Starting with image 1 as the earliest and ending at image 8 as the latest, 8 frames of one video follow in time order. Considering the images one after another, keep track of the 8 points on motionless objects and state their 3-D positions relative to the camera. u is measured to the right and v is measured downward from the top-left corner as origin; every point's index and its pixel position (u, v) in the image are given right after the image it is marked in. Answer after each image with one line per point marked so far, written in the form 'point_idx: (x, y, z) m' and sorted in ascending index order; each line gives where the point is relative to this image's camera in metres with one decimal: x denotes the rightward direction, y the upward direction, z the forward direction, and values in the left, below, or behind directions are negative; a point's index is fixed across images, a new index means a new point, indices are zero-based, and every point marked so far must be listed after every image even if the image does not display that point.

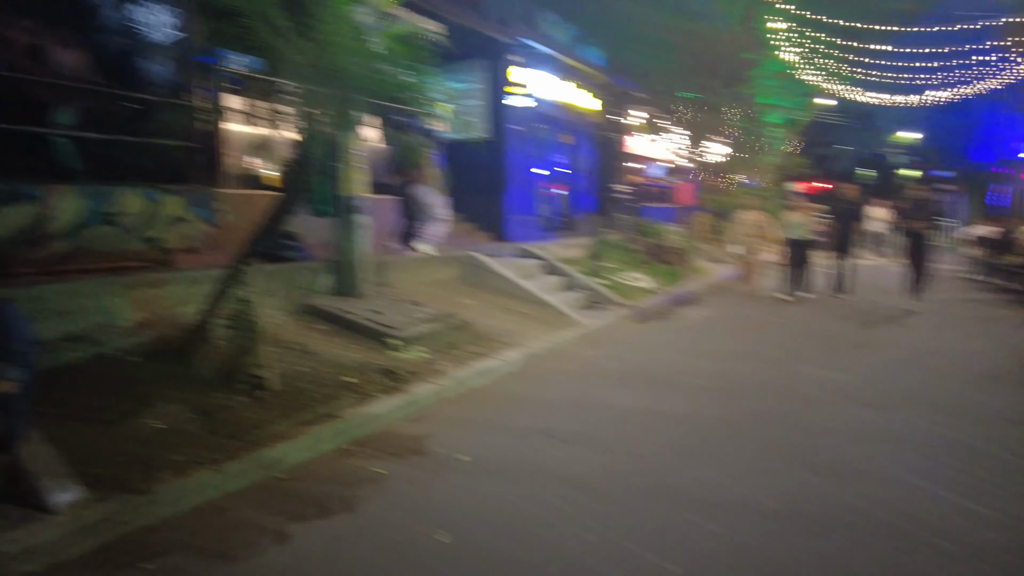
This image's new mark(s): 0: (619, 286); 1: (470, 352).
0: (+1.9, 0.0, +11.0) m
1: (-0.4, -0.7, +6.4) m
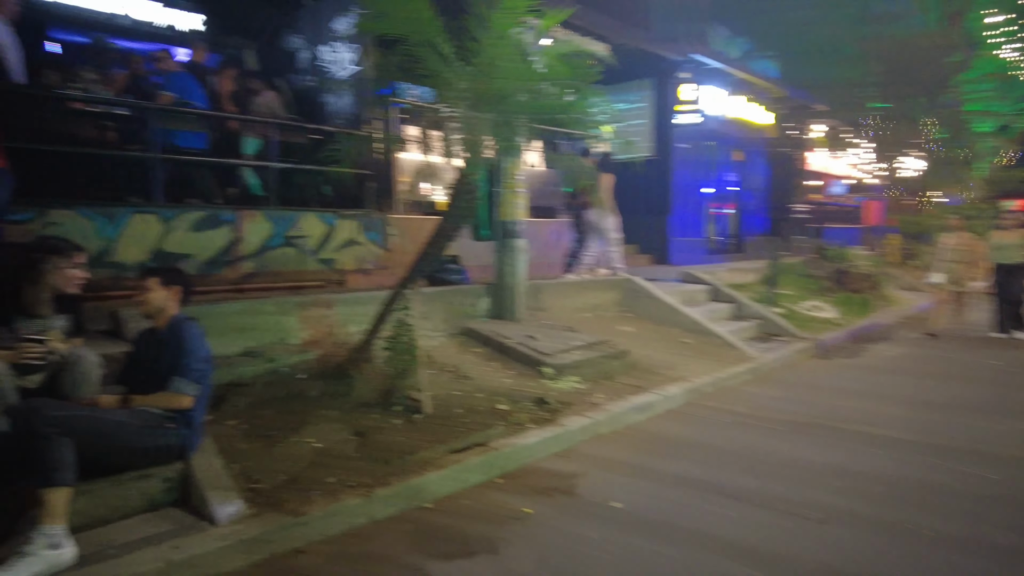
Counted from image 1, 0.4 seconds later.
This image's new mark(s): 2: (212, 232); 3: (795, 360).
0: (+4.6, -0.5, +9.9) m
1: (+1.1, -0.9, +6.0) m
2: (-2.9, +0.5, +6.0) m
3: (+3.7, -0.9, +8.0) m
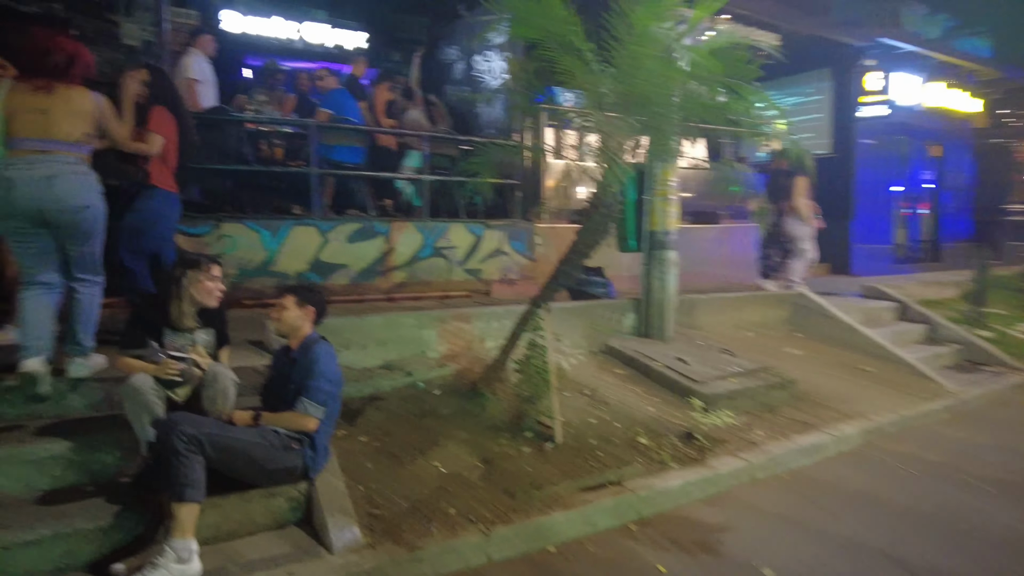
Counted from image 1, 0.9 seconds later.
0: (+6.7, -0.8, +8.2) m
1: (+2.4, -1.1, +5.2) m
2: (-1.5, +0.5, +6.2) m
3: (+5.4, -1.2, +6.6) m
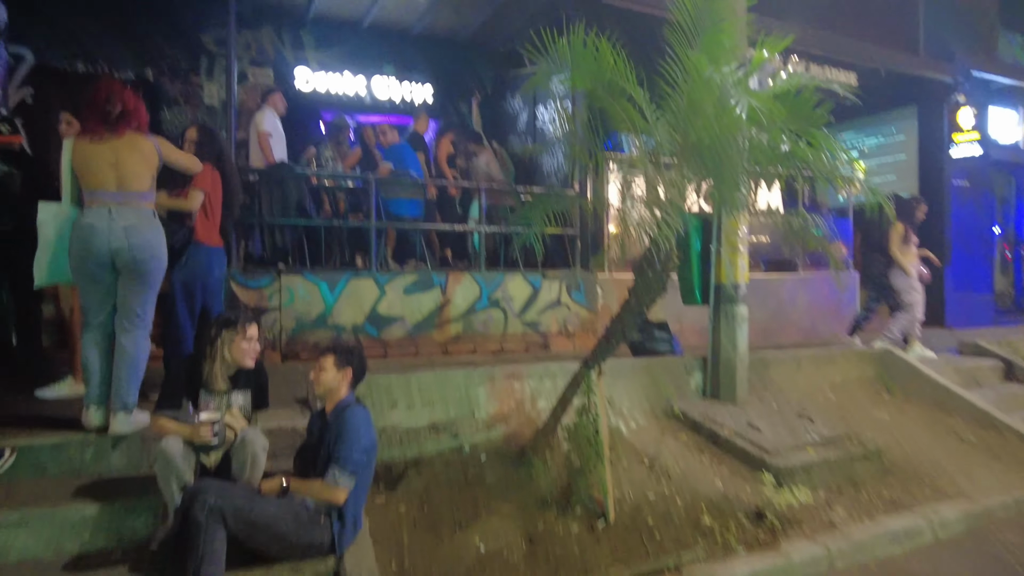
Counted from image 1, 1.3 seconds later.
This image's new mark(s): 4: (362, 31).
0: (+7.4, -1.5, +7.1) m
1: (+2.8, -1.6, +4.6) m
2: (-0.9, -0.1, +6.2) m
3: (+6.0, -1.8, +5.6) m
4: (-2.1, +3.7, +8.9) m
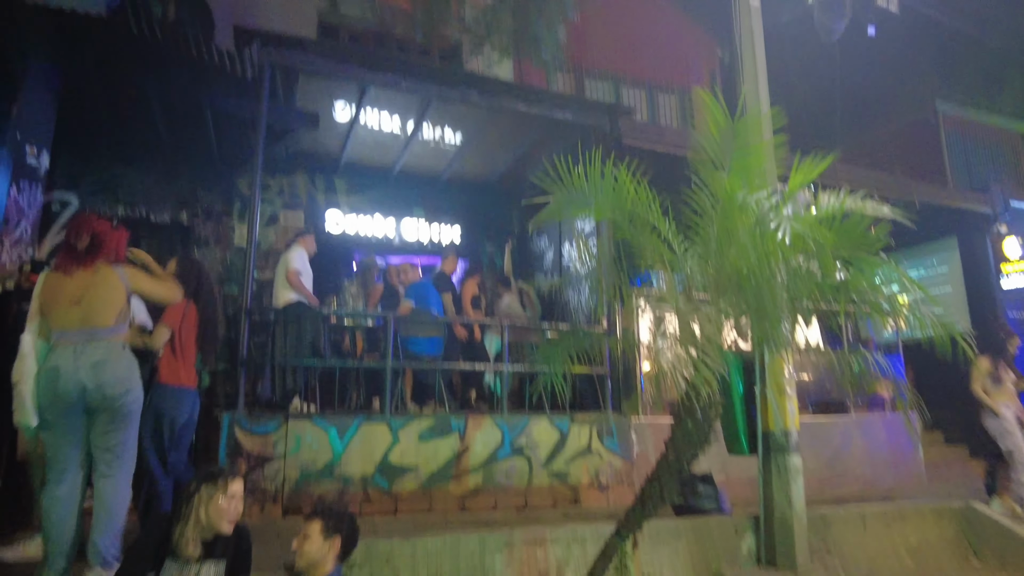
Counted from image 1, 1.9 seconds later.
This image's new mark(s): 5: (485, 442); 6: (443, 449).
0: (+7.7, -2.9, +5.8) m
1: (+2.9, -2.5, +3.7) m
2: (-0.7, -1.4, +5.7) m
3: (+6.1, -2.9, +4.4) m
4: (-1.8, +1.6, +9.2) m
5: (-0.3, -1.5, +5.8) m
6: (-0.6, -1.5, +5.7) m
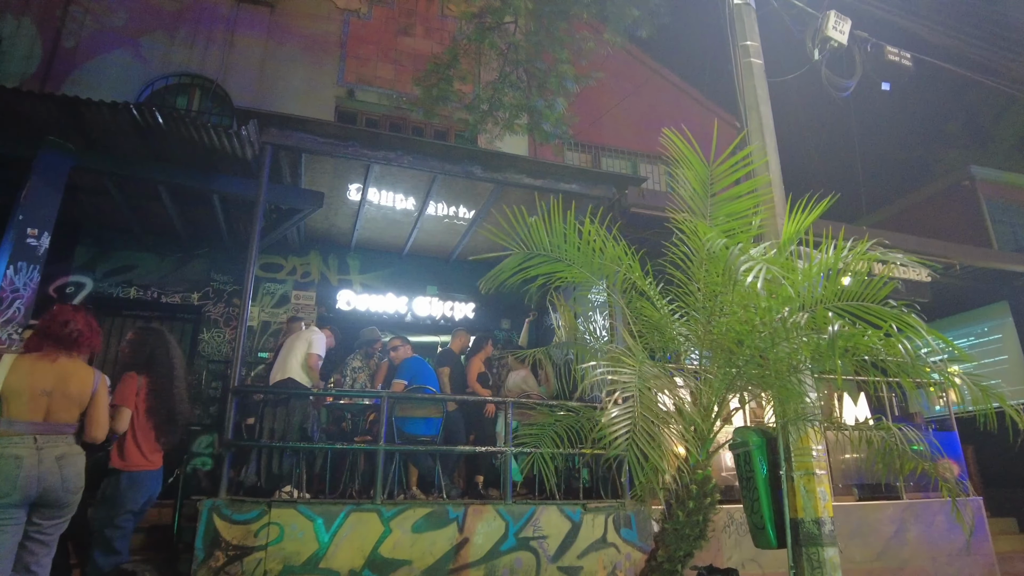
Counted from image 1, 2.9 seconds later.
0: (+7.7, -3.3, +4.7) m
1: (+2.8, -2.8, +2.8) m
2: (-0.6, -2.1, +5.2) m
3: (+6.1, -3.2, +3.4) m
4: (-1.6, +0.5, +9.1) m
5: (-0.2, -2.1, +5.3) m
6: (-0.6, -2.1, +5.2) m
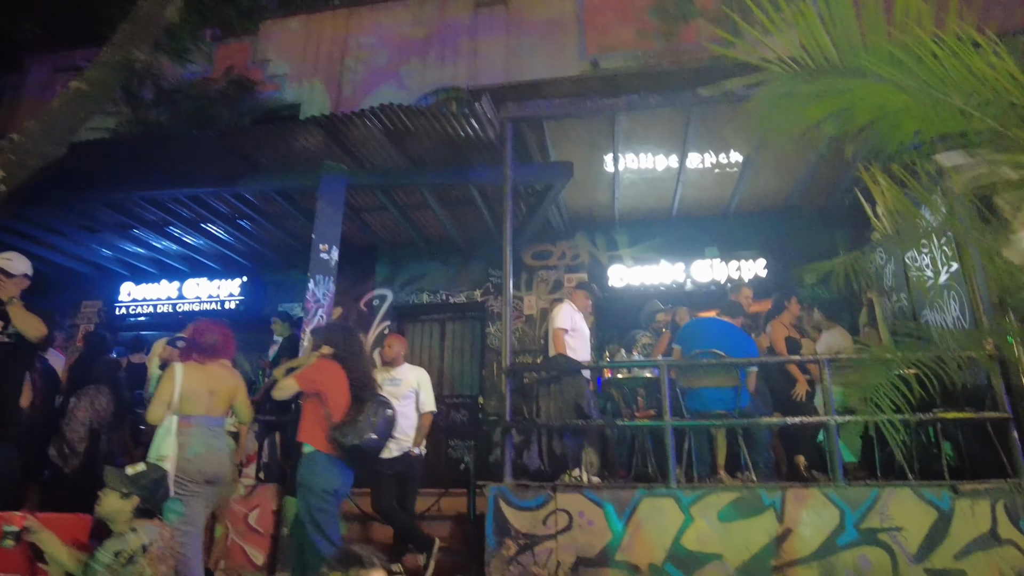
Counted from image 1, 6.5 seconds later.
0: (+9.1, -1.7, +0.2) m
1: (+3.9, -2.0, +0.7) m
2: (+1.7, -1.6, +4.3) m
3: (+7.1, -1.9, -0.2) m
4: (+2.1, +0.9, +8.3) m
5: (+2.1, -1.6, +4.3) m
6: (+1.7, -1.7, +4.3) m
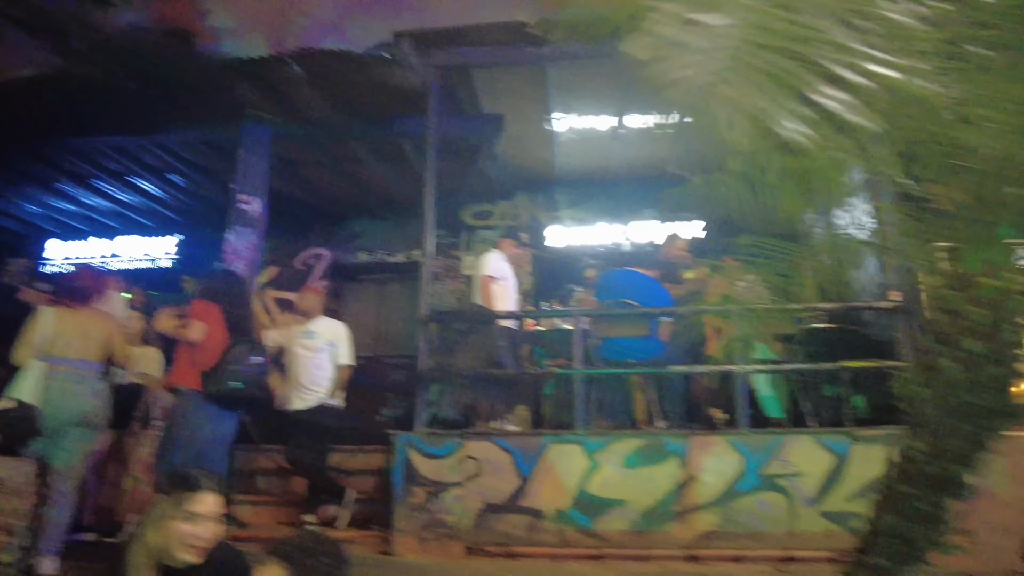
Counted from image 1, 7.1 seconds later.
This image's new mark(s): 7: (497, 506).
0: (+8.6, -1.6, +0.6) m
1: (+3.3, -1.8, +0.8) m
2: (+1.0, -1.3, +4.4) m
3: (+6.6, -1.8, 0.0) m
4: (+1.3, +1.5, +8.3) m
5: (+1.4, -1.3, +4.3) m
6: (+1.0, -1.3, +4.3) m
7: (-0.1, -1.6, +4.4) m
